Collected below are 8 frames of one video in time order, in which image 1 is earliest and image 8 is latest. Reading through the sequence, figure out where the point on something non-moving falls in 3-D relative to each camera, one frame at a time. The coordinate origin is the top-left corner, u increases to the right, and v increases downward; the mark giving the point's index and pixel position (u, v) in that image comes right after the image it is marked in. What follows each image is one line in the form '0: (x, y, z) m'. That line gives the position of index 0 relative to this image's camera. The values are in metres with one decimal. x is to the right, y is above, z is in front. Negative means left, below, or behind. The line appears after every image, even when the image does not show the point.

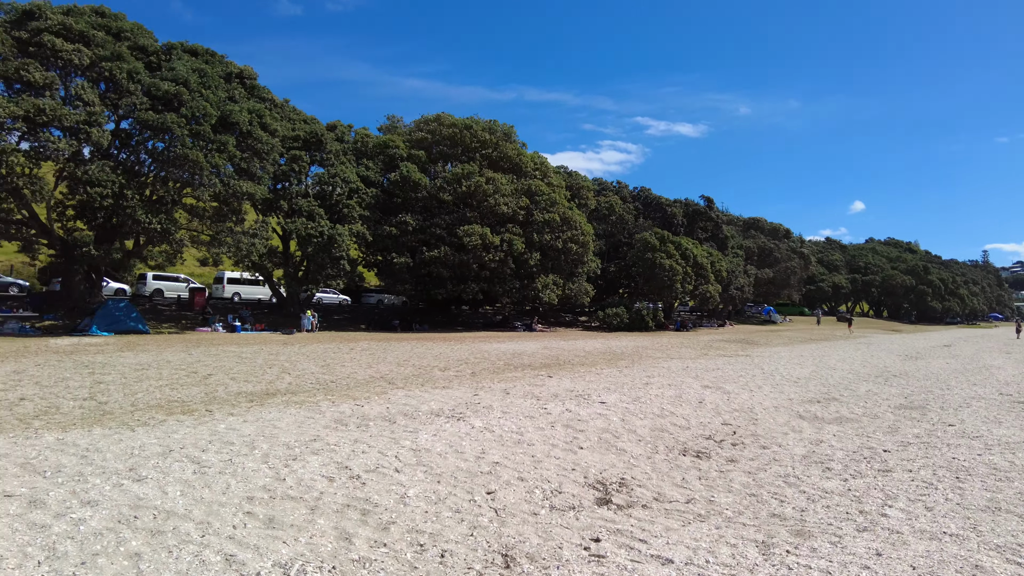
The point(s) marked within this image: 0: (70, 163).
0: (-15.2, +4.4, +19.0) m
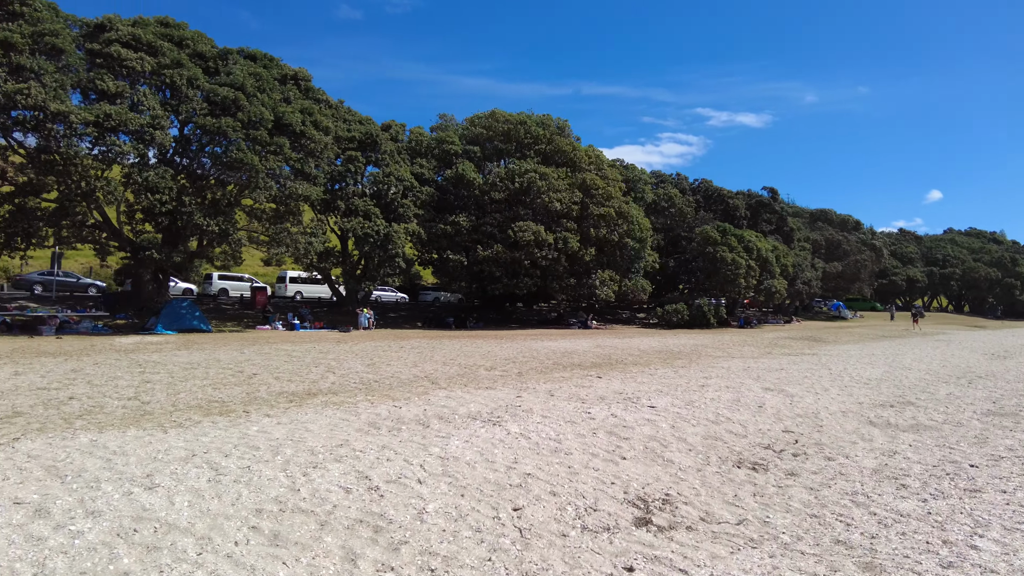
0: (-13.6, +4.4, +20.0) m
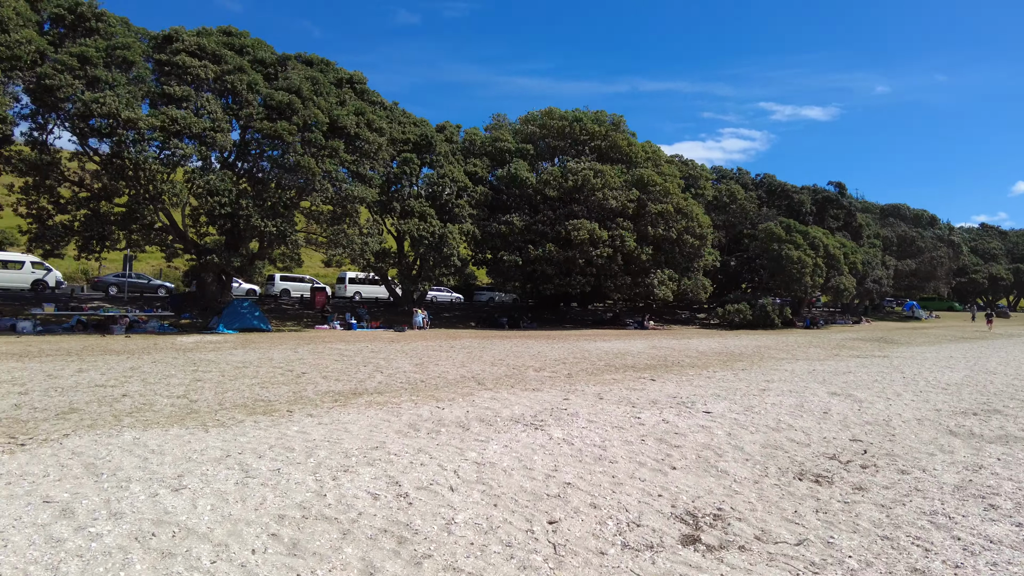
0: (-11.8, +4.3, +20.9) m
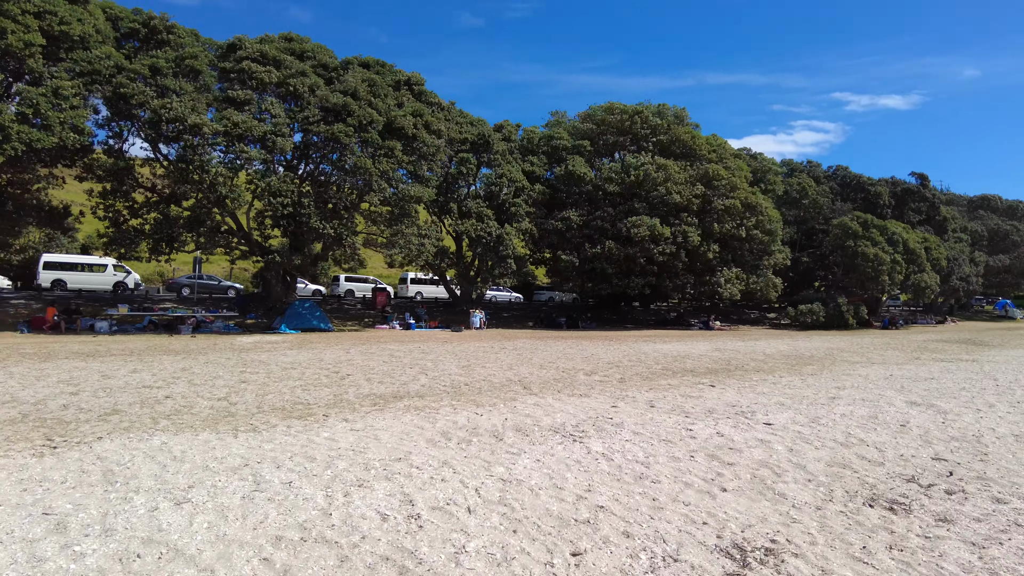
0: (-9.9, +4.2, +21.6) m
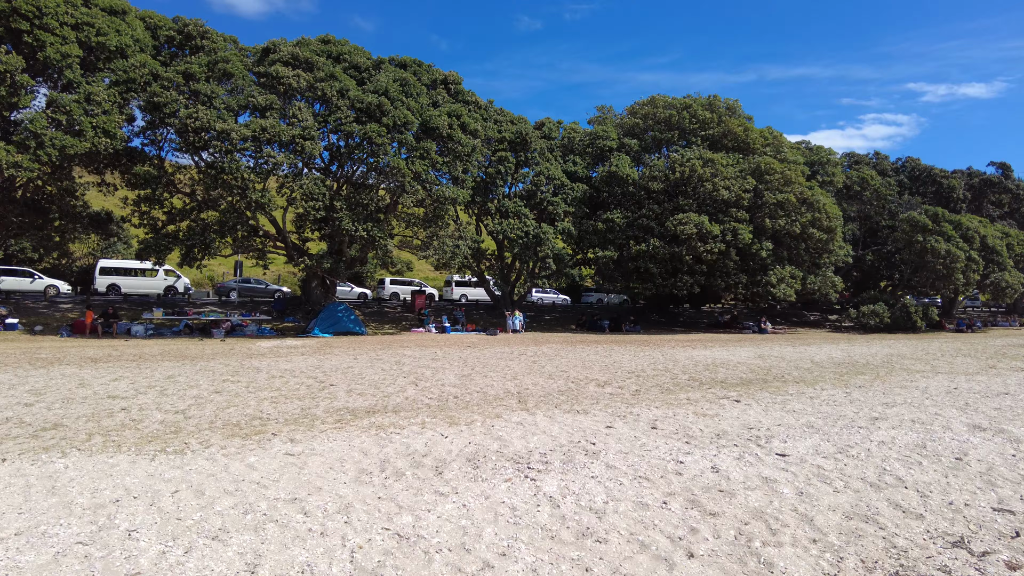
0: (-8.9, +4.1, +21.6) m
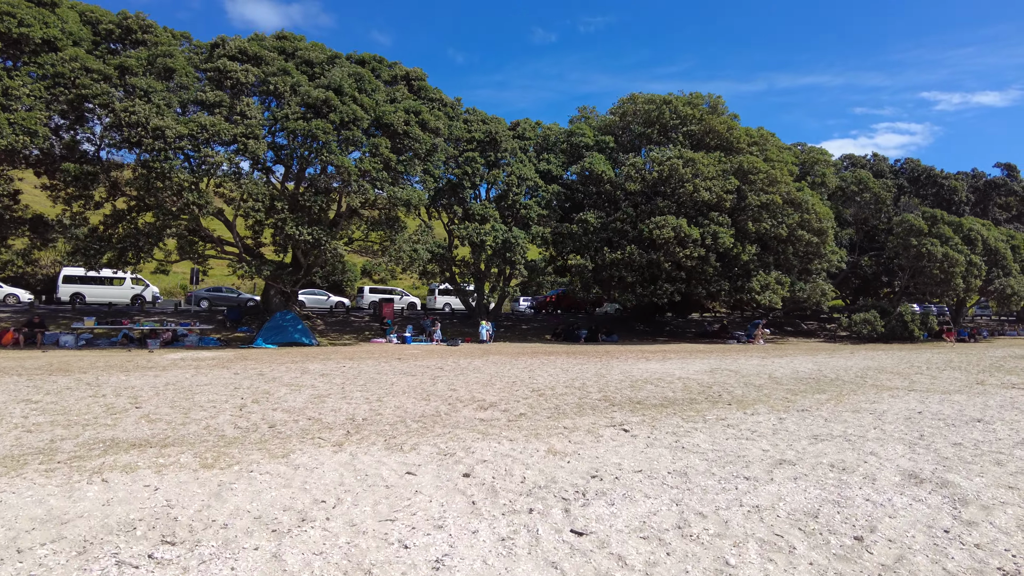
0: (-10.7, +3.8, +20.0) m
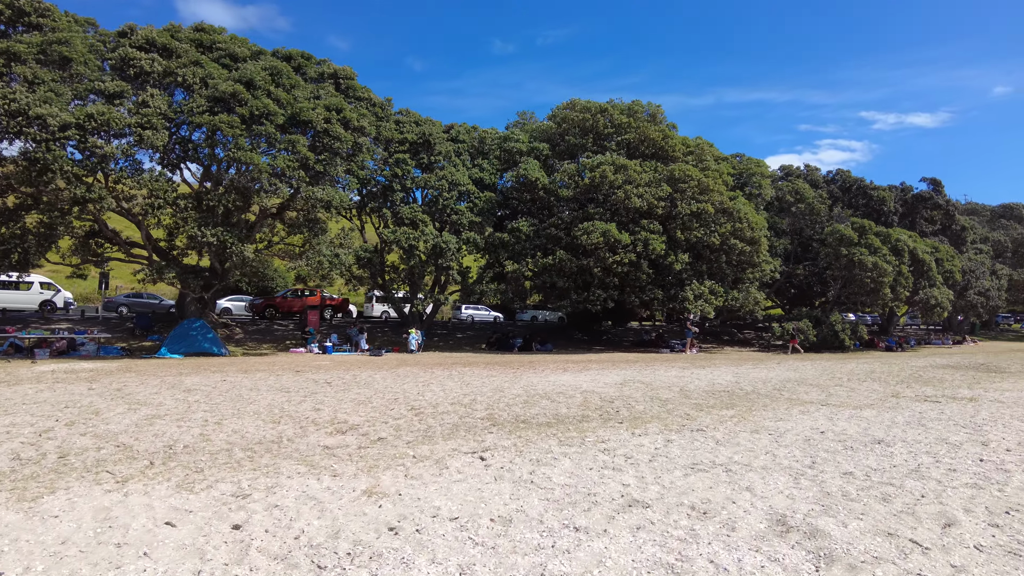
0: (-13.2, +3.7, +18.3) m
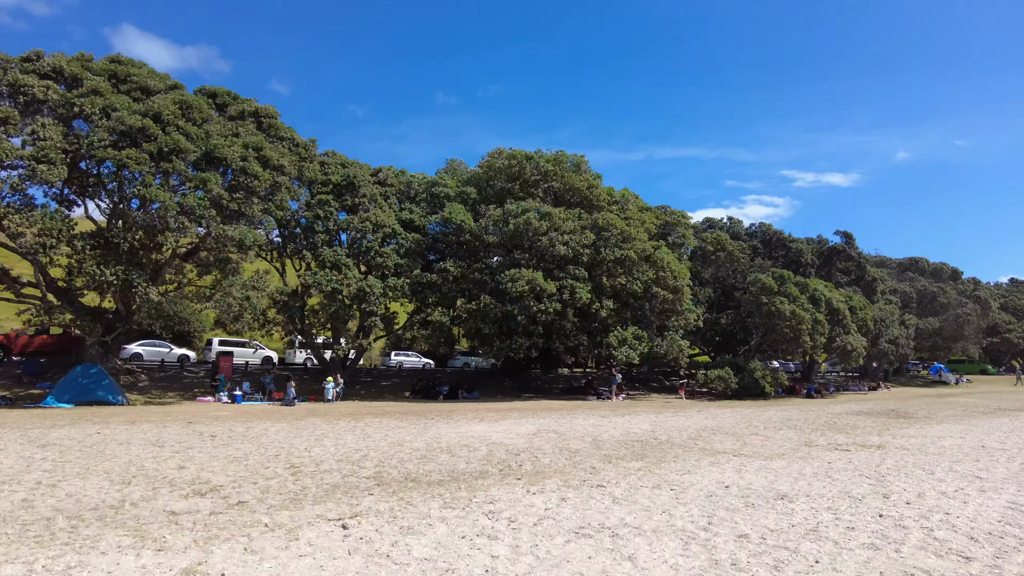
0: (-15.5, +2.4, +16.7) m
